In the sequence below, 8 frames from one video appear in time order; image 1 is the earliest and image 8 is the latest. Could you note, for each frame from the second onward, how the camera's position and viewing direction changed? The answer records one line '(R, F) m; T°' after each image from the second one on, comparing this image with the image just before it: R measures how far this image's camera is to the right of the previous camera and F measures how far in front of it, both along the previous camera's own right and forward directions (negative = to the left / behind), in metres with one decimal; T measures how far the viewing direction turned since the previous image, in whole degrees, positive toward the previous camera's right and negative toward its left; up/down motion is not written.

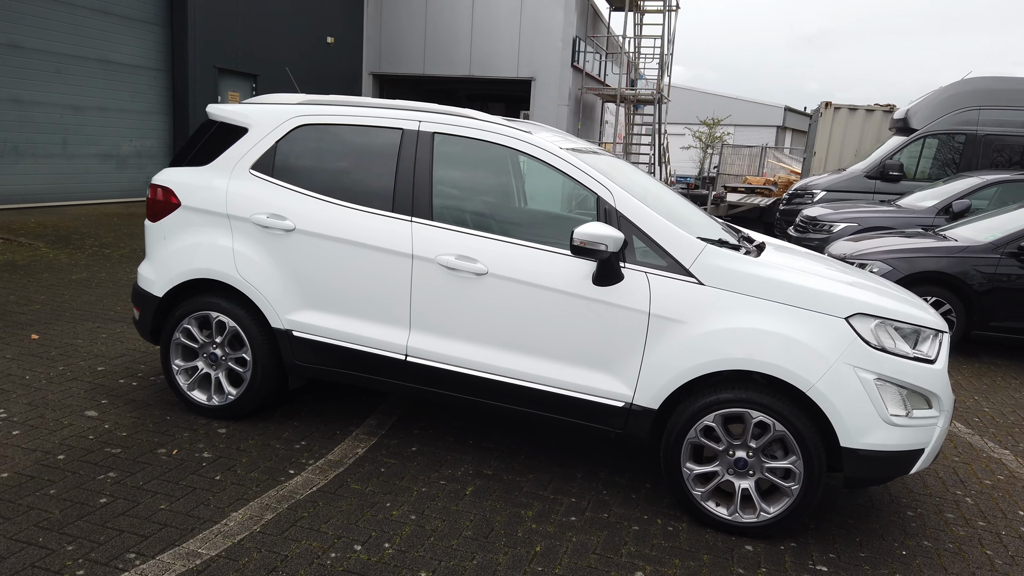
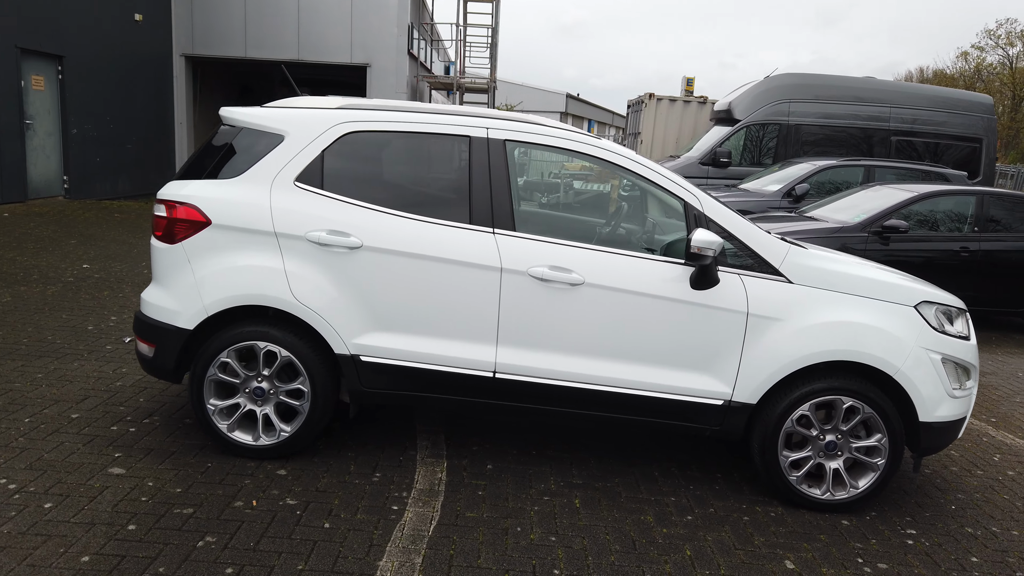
(-1.4, +0.3) m; +15°
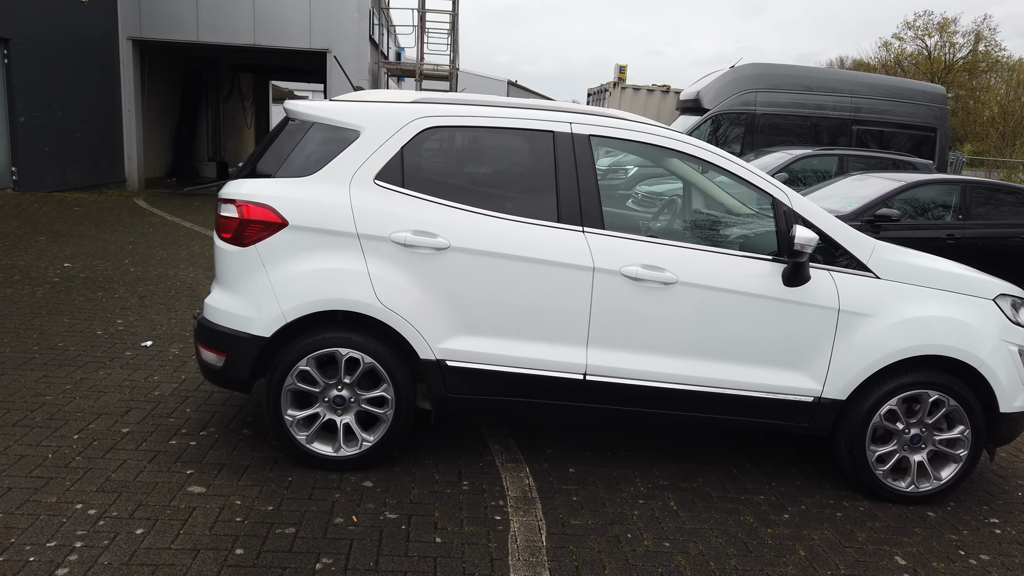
(-0.7, +0.1) m; +5°
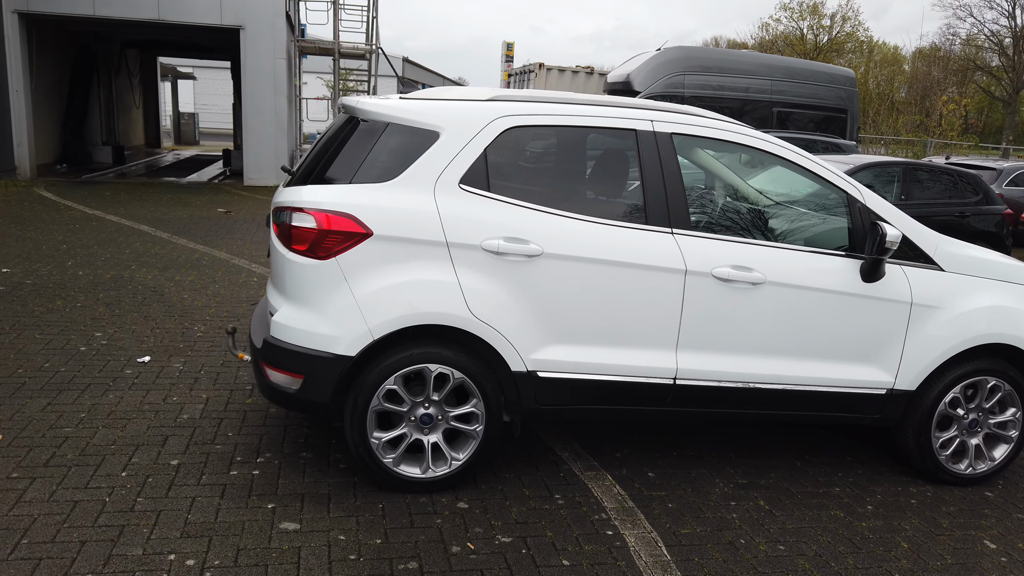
(-0.9, +0.2) m; +8°
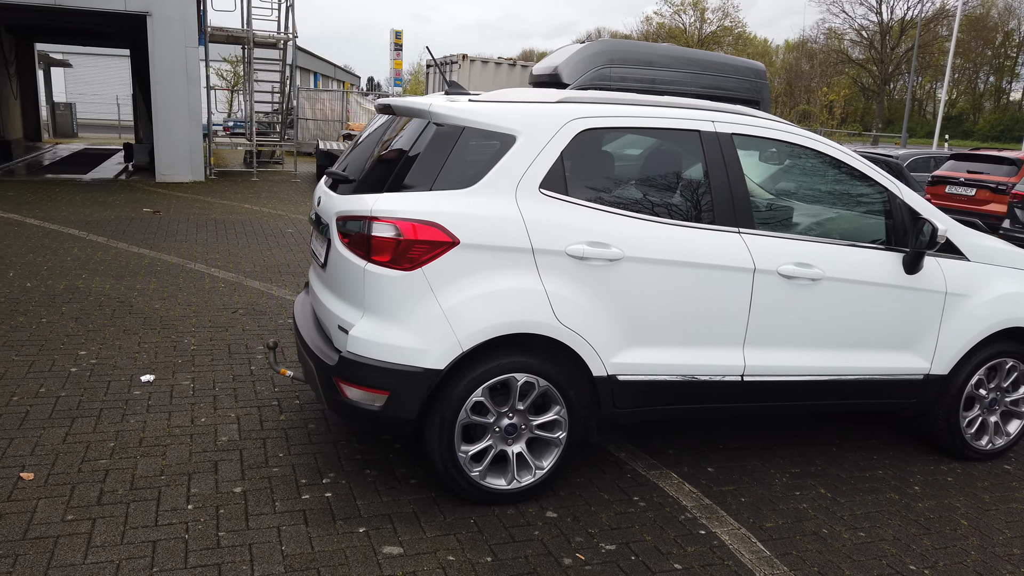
(-0.8, +0.1) m; +7°
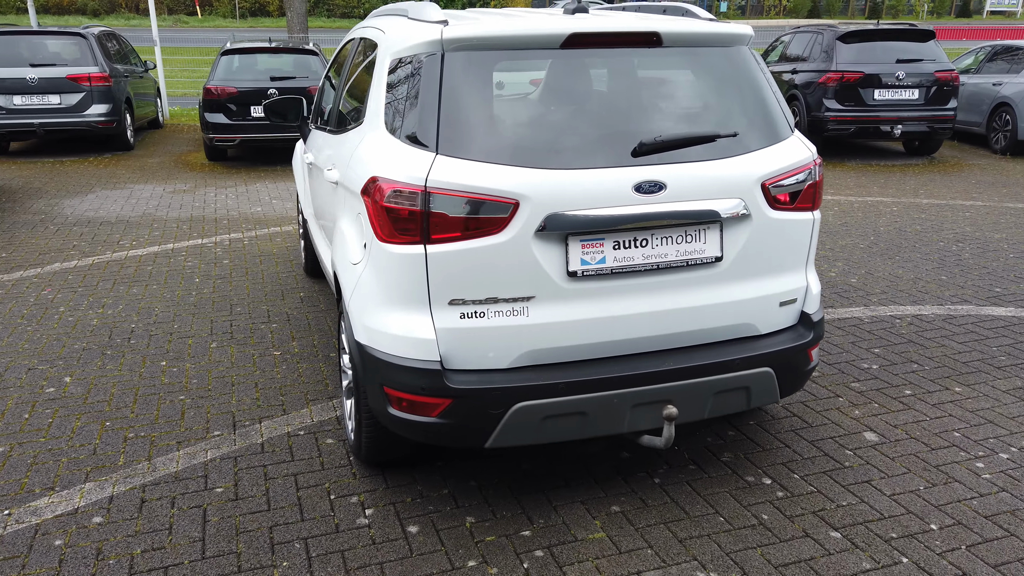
(-0.9, +0.4) m; +10°
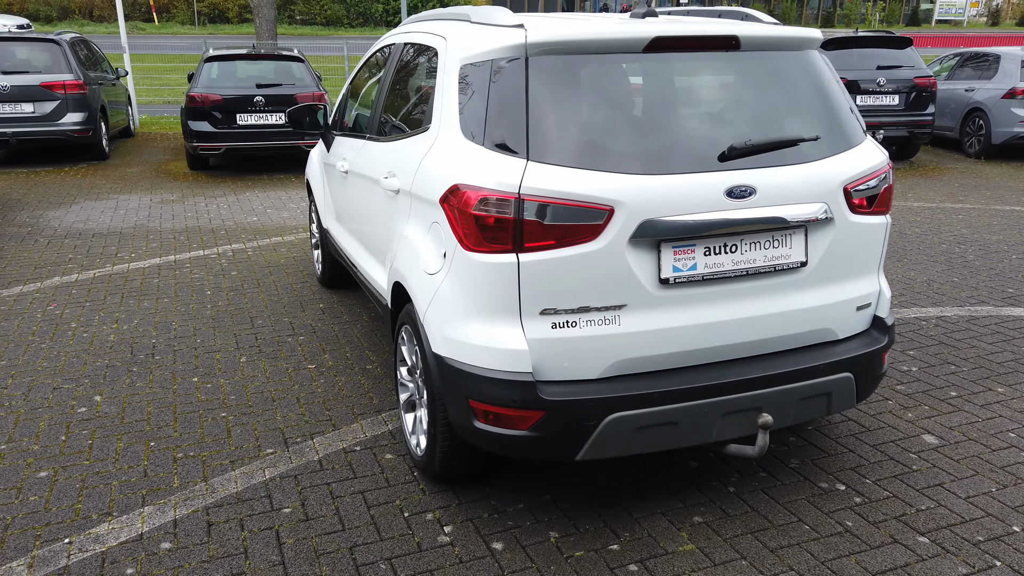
(-0.5, +0.1) m; +3°
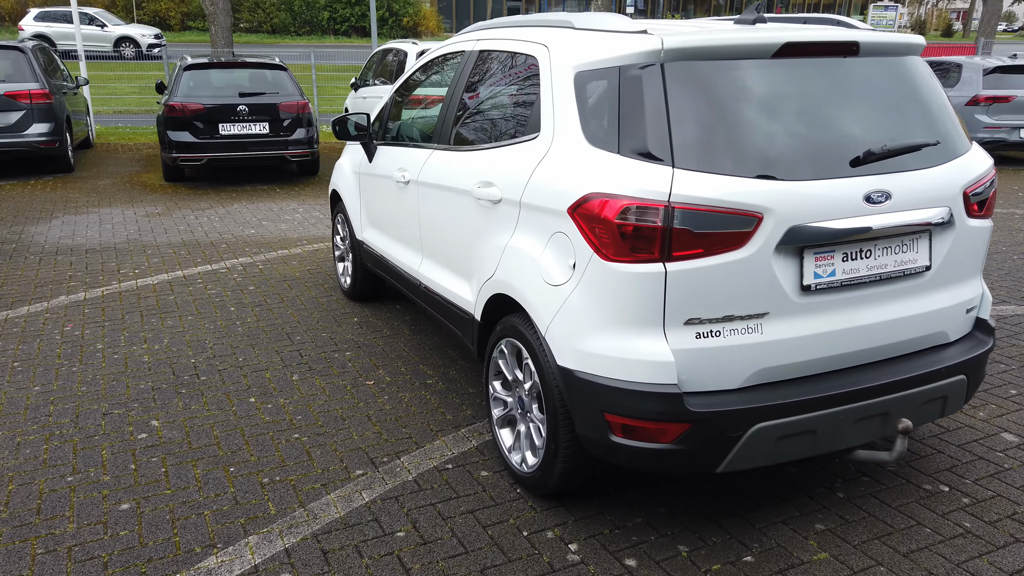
(-0.7, +0.1) m; +4°
